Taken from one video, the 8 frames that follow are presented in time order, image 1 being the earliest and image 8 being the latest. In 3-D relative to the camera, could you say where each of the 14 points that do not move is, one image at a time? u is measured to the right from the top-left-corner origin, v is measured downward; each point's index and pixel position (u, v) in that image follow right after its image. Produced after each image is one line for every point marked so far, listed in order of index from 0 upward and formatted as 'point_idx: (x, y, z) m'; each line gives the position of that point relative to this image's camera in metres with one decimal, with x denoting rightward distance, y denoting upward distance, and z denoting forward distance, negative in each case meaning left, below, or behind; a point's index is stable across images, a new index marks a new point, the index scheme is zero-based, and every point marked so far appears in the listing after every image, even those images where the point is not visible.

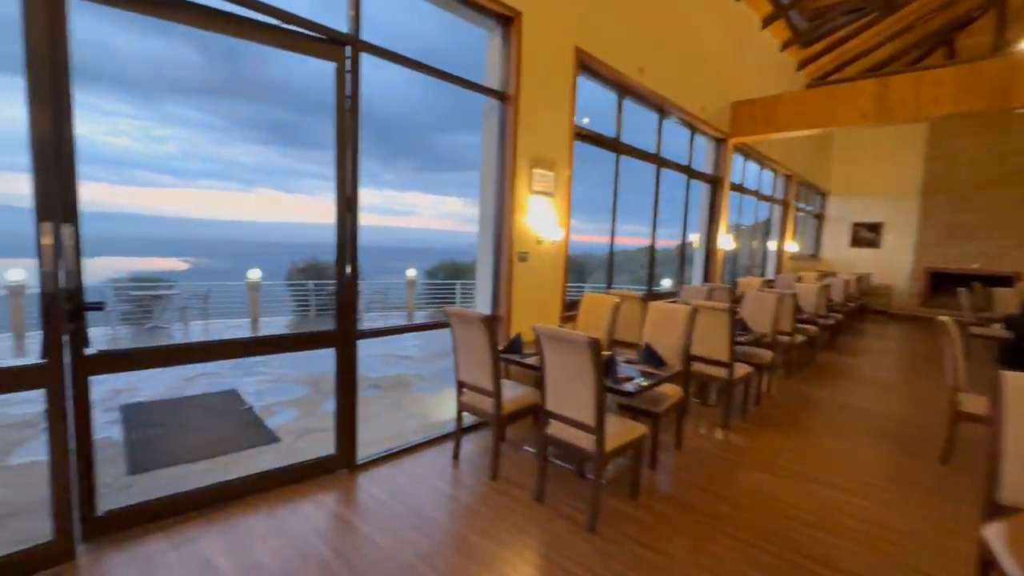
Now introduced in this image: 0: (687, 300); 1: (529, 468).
0: (+2.1, -0.1, +5.5) m
1: (+0.1, -1.2, +3.1) m
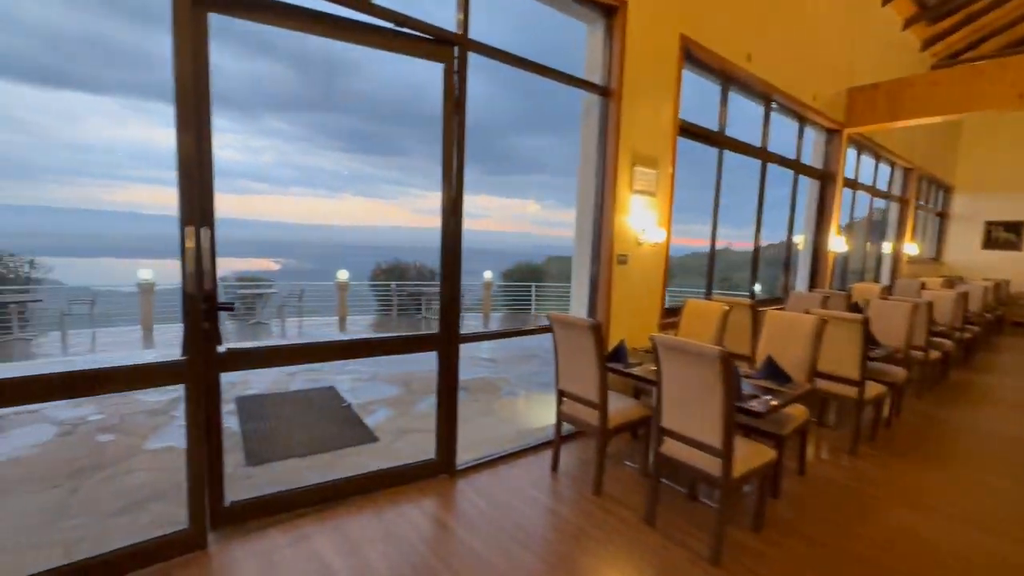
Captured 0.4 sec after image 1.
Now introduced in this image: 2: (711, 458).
0: (+3.1, -0.2, +5.0) m
1: (+0.8, -1.2, +2.9) m
2: (+1.0, -0.8, +2.3) m
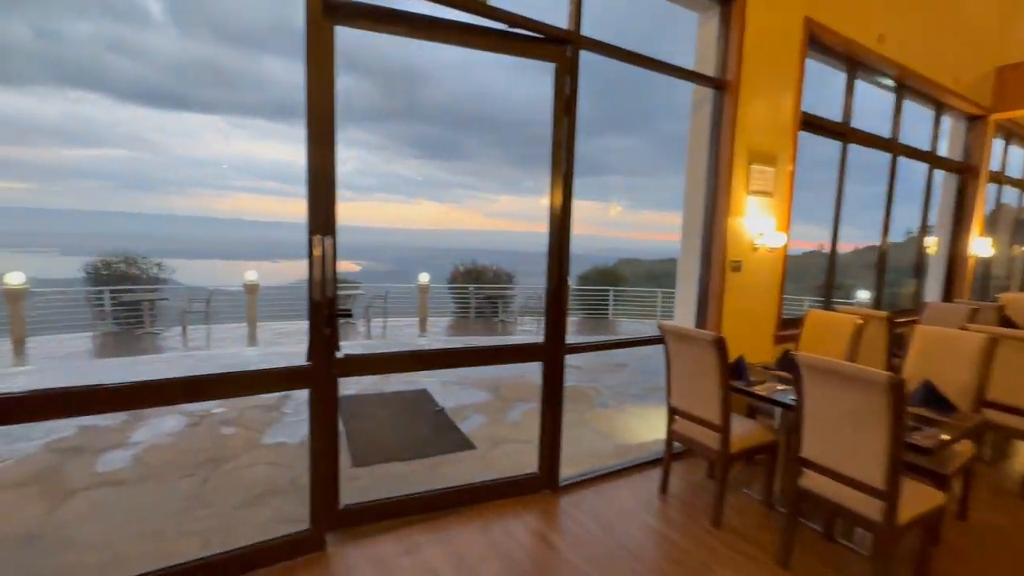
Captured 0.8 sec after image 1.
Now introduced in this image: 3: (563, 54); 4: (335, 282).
0: (+4.0, -0.3, +4.4) m
1: (+1.4, -1.3, +2.6) m
2: (+1.5, -0.9, +2.0) m
3: (+0.3, +1.3, +2.6) m
4: (-0.9, 0.0, +2.3) m
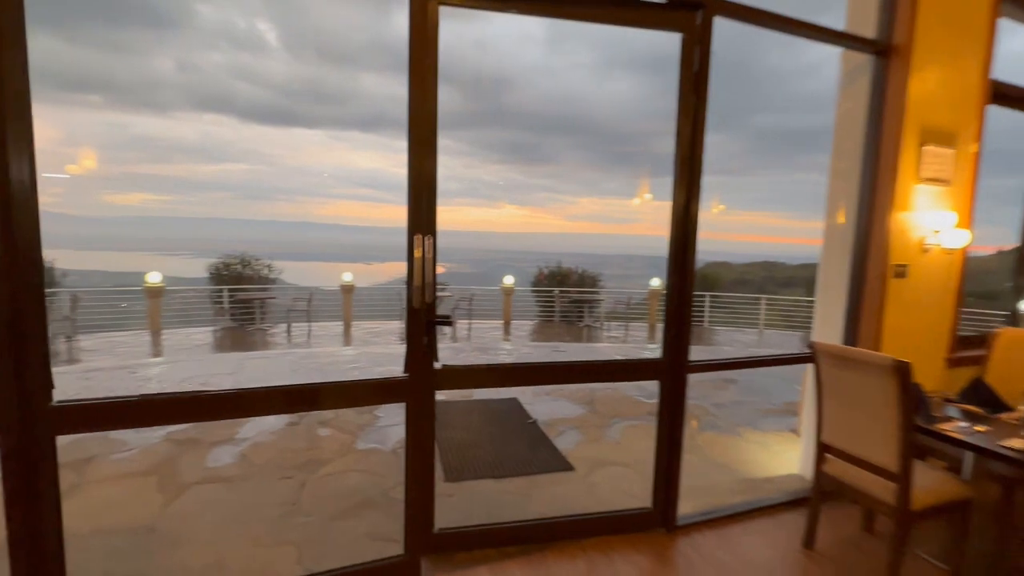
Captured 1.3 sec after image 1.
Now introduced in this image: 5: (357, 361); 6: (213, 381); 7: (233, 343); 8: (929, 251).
0: (+4.8, -0.4, +3.3) m
1: (+1.9, -1.3, +2.1) m
2: (+1.9, -0.9, +1.4) m
3: (+0.9, +1.3, +2.3) m
4: (-0.3, 0.0, +2.1) m
5: (-1.9, -0.9, +5.8) m
6: (-3.1, -1.0, +4.8) m
7: (-5.1, -1.0, +8.6) m
8: (+2.5, +0.2, +2.8) m
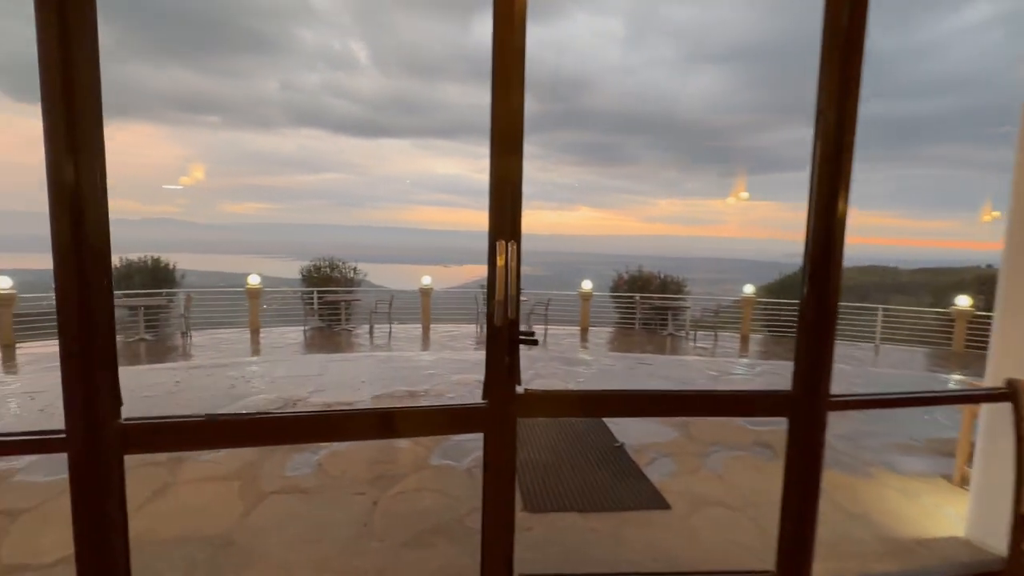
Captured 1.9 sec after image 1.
0: (+5.3, -0.5, +2.3) m
1: (+2.2, -1.4, +1.4) m
2: (+2.1, -1.0, +0.8) m
3: (+1.3, +1.2, +1.8) m
4: (0.0, 0.0, +1.8) m
5: (-1.0, -1.0, +5.7) m
6: (-2.2, -1.0, +4.9) m
7: (-3.7, -1.0, +9.0) m
8: (+2.9, +0.1, +2.1) m
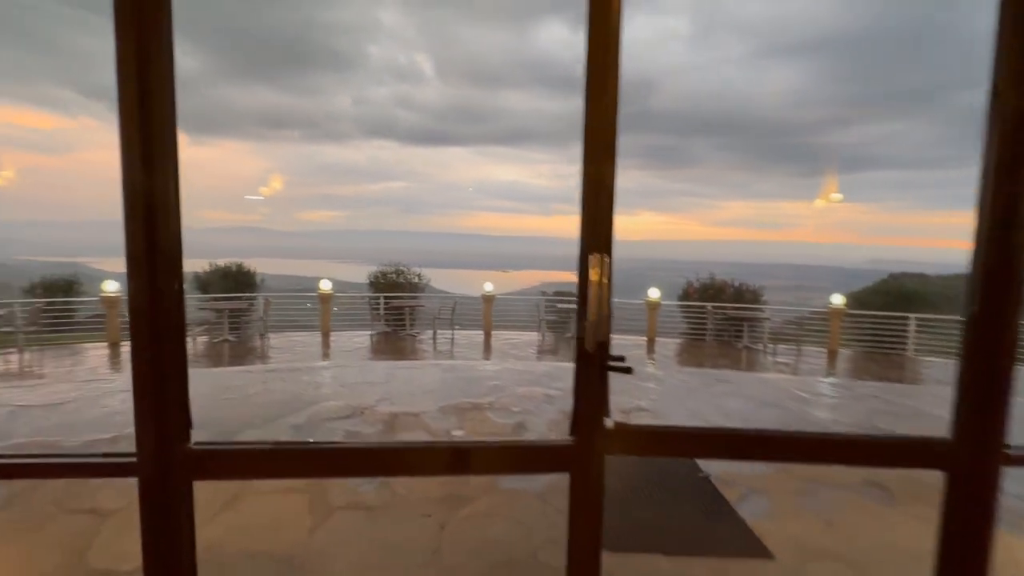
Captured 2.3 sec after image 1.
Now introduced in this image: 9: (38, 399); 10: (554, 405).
0: (+5.6, -0.6, +1.4) m
1: (+2.4, -1.5, +0.9) m
2: (+2.3, -1.1, +0.3) m
3: (+1.6, +1.1, +1.4) m
4: (+0.3, -0.1, +1.6) m
5: (-0.2, -1.1, +5.6) m
6: (-1.5, -1.1, +4.9) m
7: (-2.5, -1.2, +9.2) m
8: (+3.2, 0.0, +1.5) m
9: (-4.8, -1.1, +4.7) m
10: (+0.4, -1.2, +4.6) m
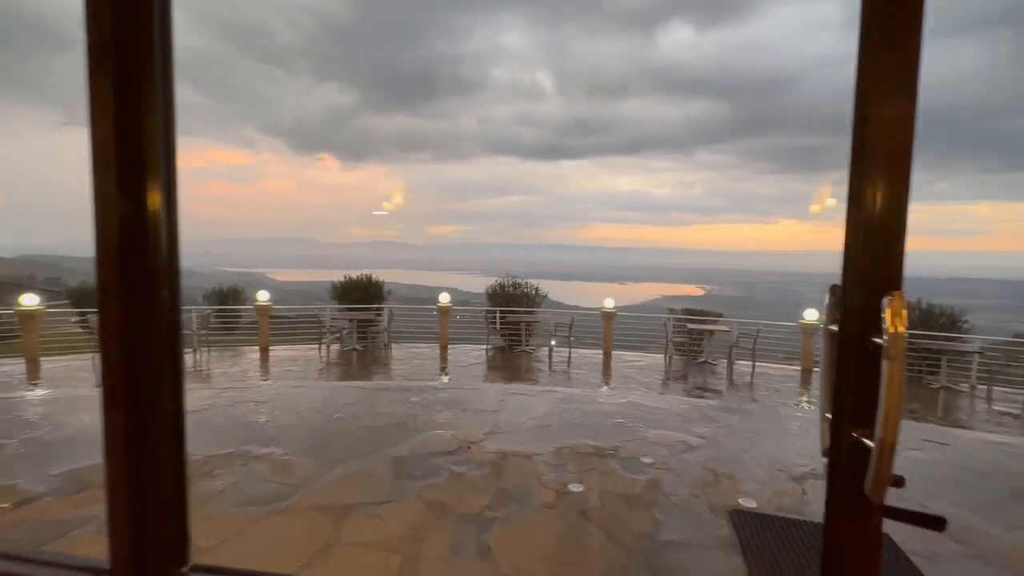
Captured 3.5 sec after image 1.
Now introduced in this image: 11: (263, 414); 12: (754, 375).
0: (+5.7, -0.8, -0.7) m
1: (+2.5, -1.6, -0.4) m
2: (+2.2, -1.2, -0.9) m
3: (+1.8, +1.0, +0.4) m
4: (+0.7, -0.2, +0.8) m
5: (+1.1, -1.3, +4.8) m
6: (-0.4, -1.3, +4.5) m
7: (-0.2, -1.4, +8.9) m
8: (+3.4, -0.1, 0.0) m
9: (-3.6, -1.3, +5.1) m
10: (+1.5, -1.4, +3.7) m
11: (-2.5, -1.2, +4.6) m
12: (+4.4, -1.6, +8.5) m
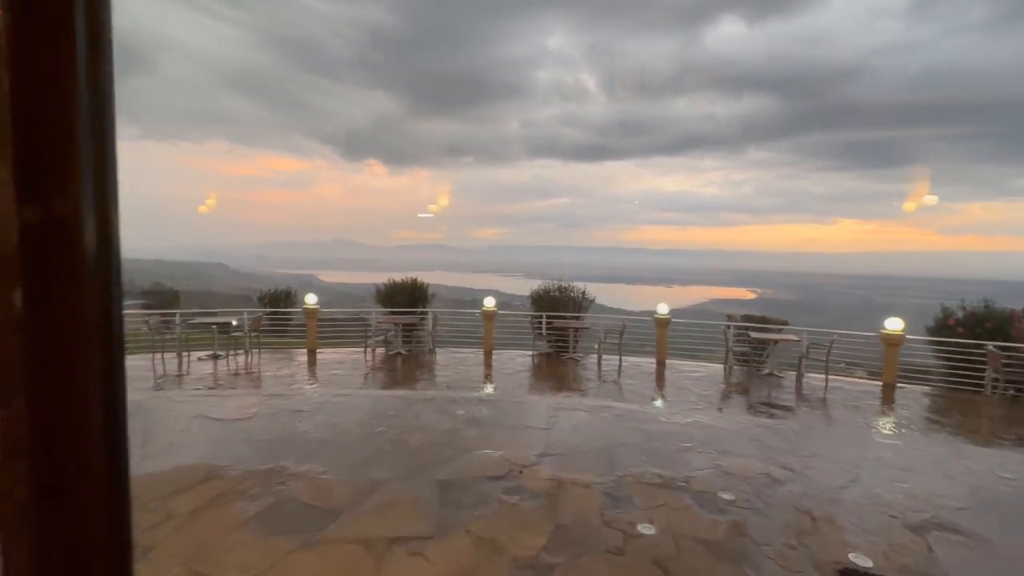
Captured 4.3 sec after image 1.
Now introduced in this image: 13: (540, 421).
0: (+5.7, -0.9, -1.6) m
1: (+2.5, -1.7, -1.0) m
2: (+2.2, -1.2, -1.5) m
3: (+1.9, +1.0, -0.1) m
4: (+0.8, -0.3, +0.4) m
5: (+1.6, -1.4, +4.3) m
6: (+0.1, -1.3, +4.1) m
7: (+0.7, -1.5, +8.5) m
8: (+3.5, -0.2, -0.7) m
9: (-3.1, -1.3, +5.0) m
10: (+1.9, -1.4, +3.1) m
11: (-2.0, -1.3, +4.4) m
12: (+5.2, -1.7, +7.7) m
13: (+0.3, -1.3, +4.7) m
